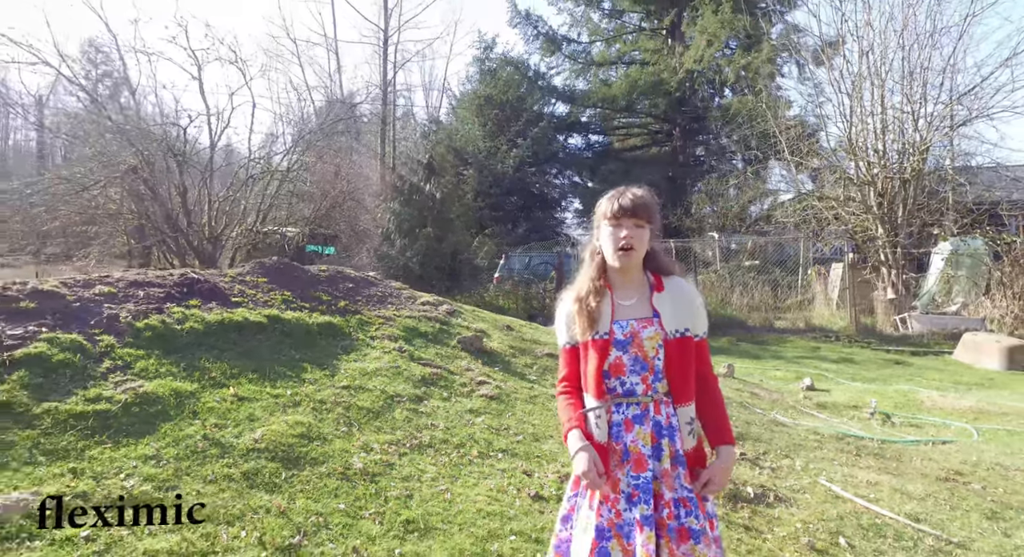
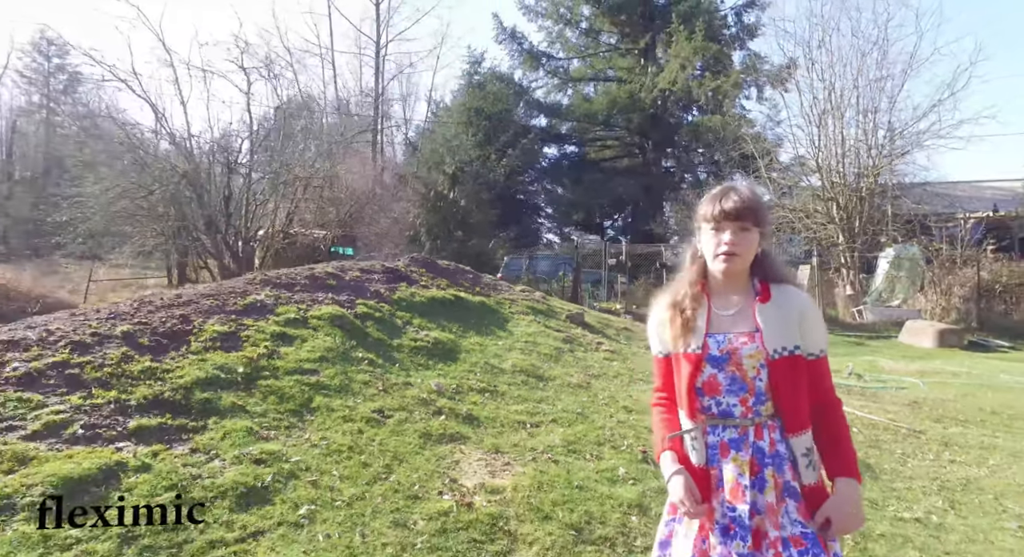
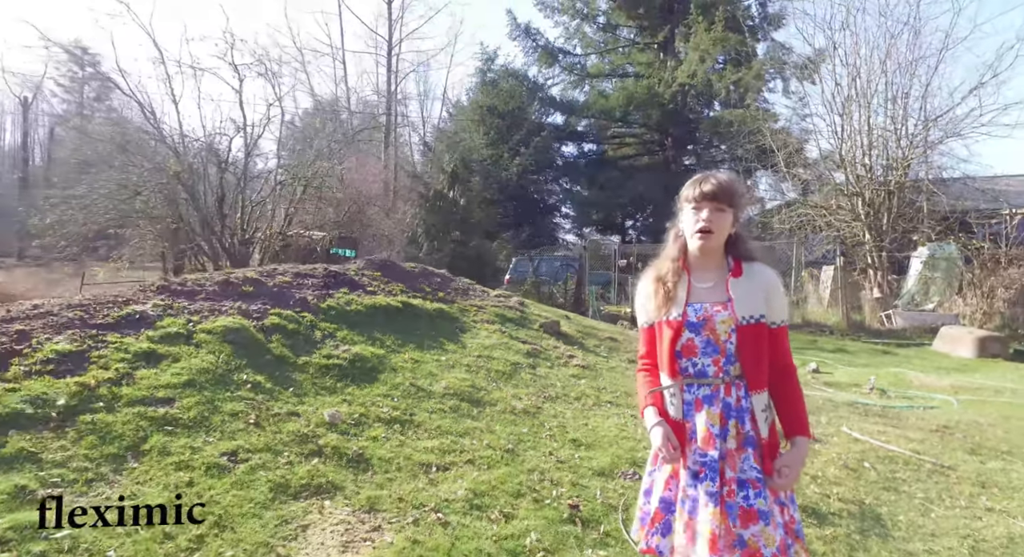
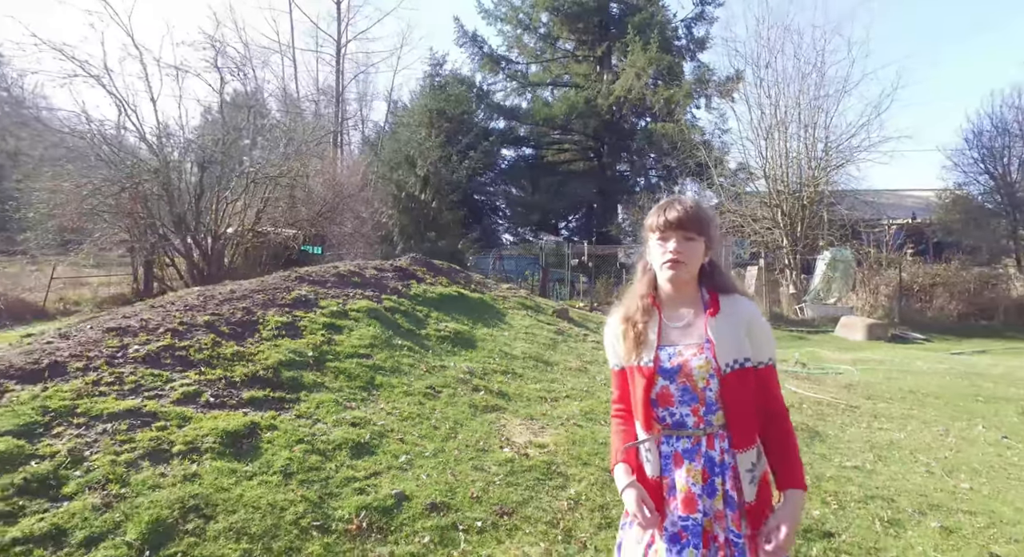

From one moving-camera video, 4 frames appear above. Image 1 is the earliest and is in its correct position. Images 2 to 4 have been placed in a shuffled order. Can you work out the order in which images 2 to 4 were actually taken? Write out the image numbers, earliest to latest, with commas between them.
3, 2, 4
